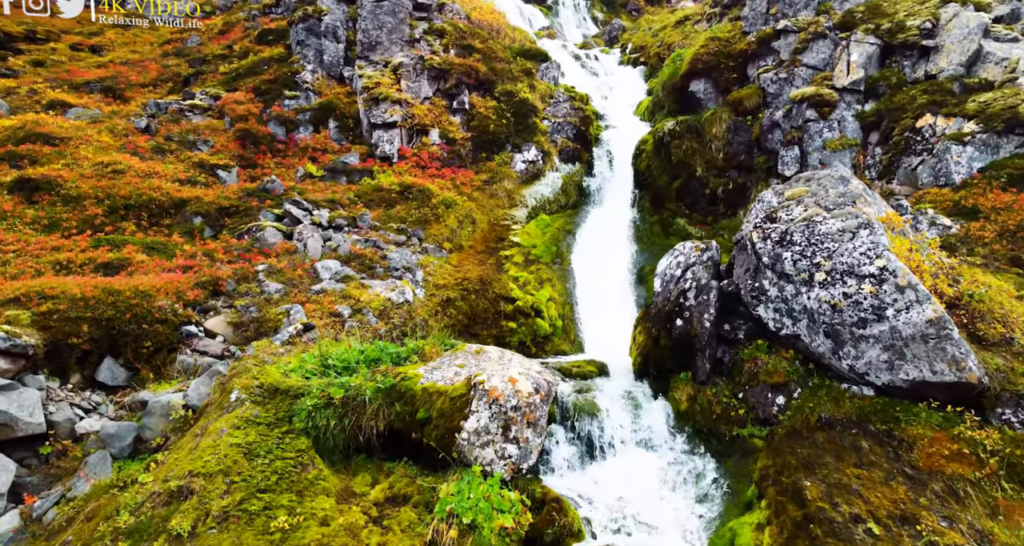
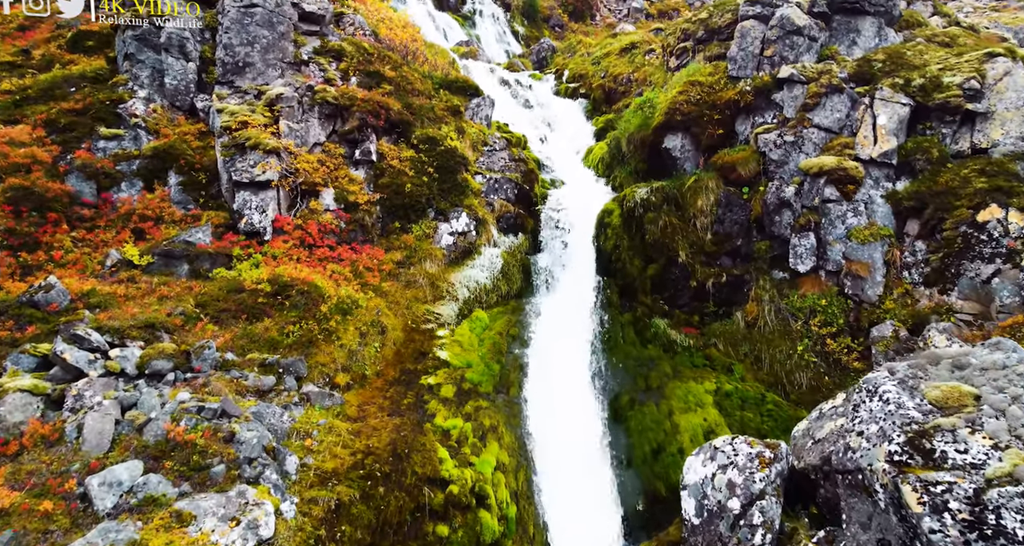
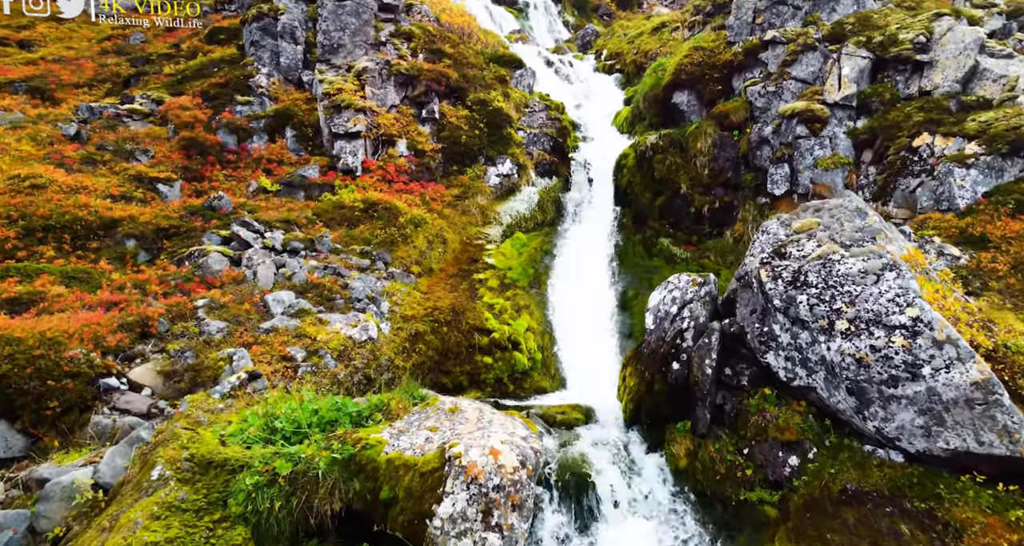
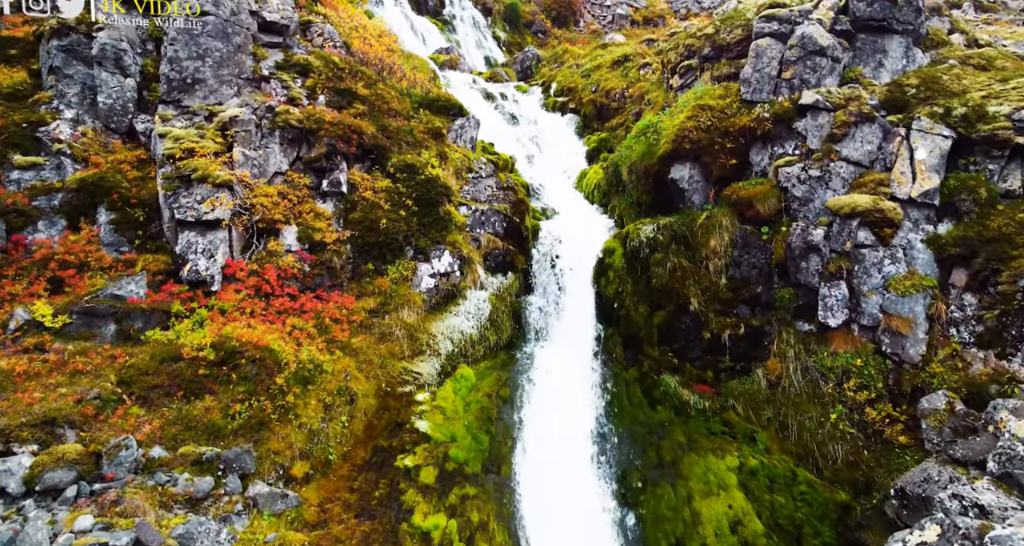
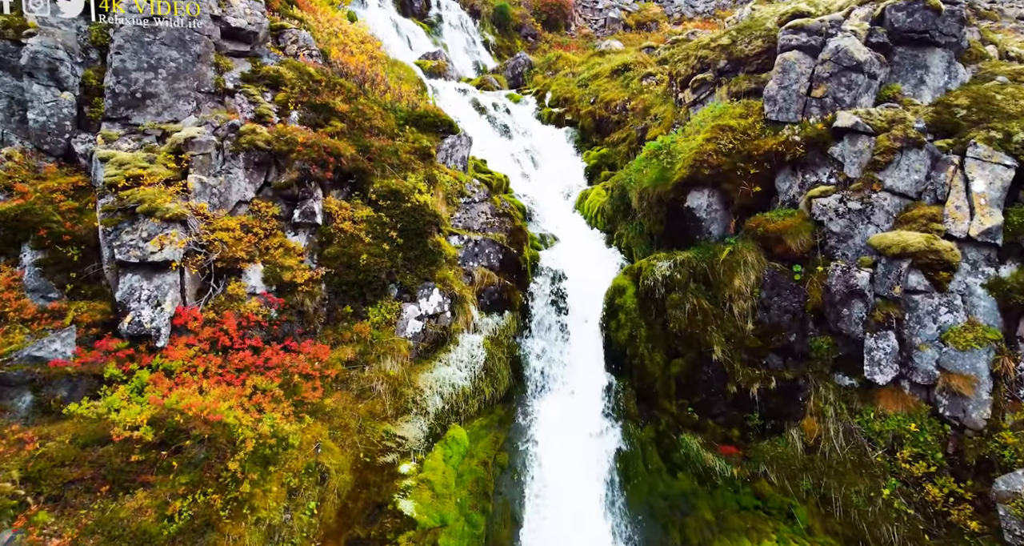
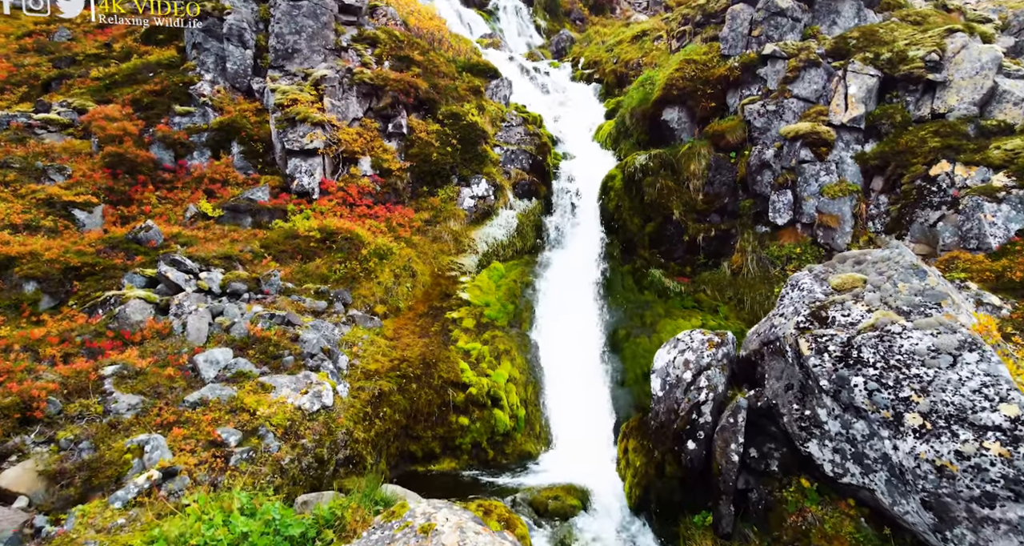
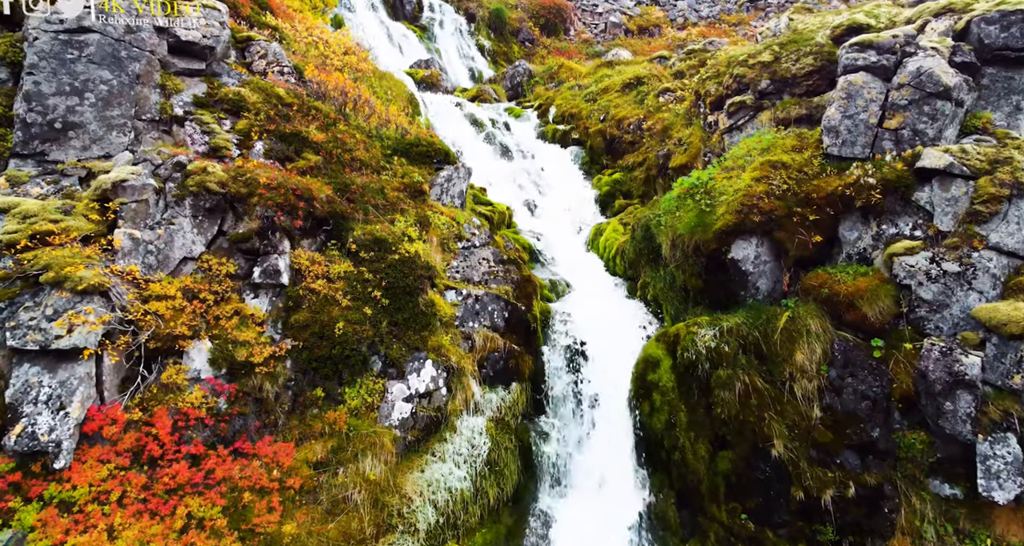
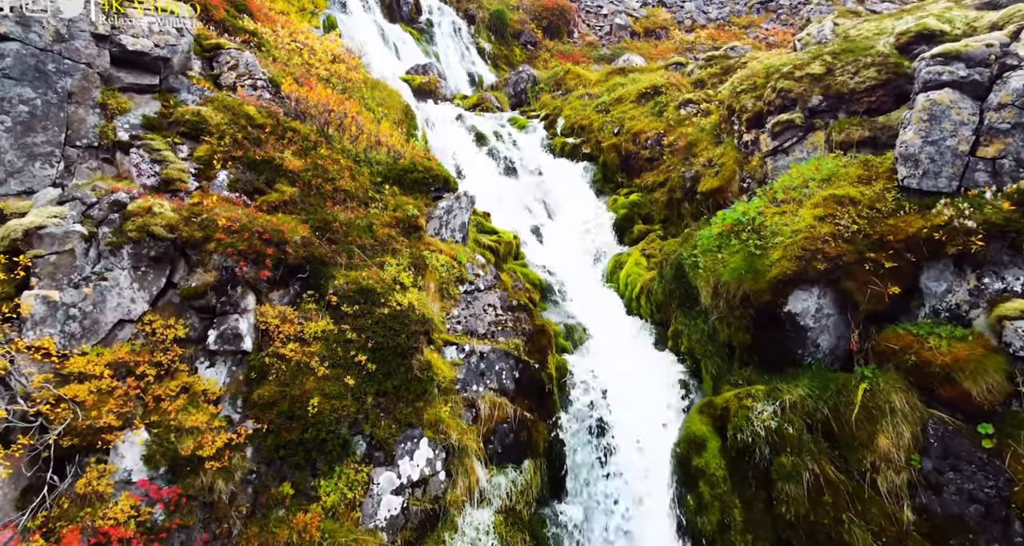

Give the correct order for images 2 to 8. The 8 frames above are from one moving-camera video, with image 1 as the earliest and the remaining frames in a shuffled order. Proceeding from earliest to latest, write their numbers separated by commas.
3, 6, 2, 4, 5, 7, 8
